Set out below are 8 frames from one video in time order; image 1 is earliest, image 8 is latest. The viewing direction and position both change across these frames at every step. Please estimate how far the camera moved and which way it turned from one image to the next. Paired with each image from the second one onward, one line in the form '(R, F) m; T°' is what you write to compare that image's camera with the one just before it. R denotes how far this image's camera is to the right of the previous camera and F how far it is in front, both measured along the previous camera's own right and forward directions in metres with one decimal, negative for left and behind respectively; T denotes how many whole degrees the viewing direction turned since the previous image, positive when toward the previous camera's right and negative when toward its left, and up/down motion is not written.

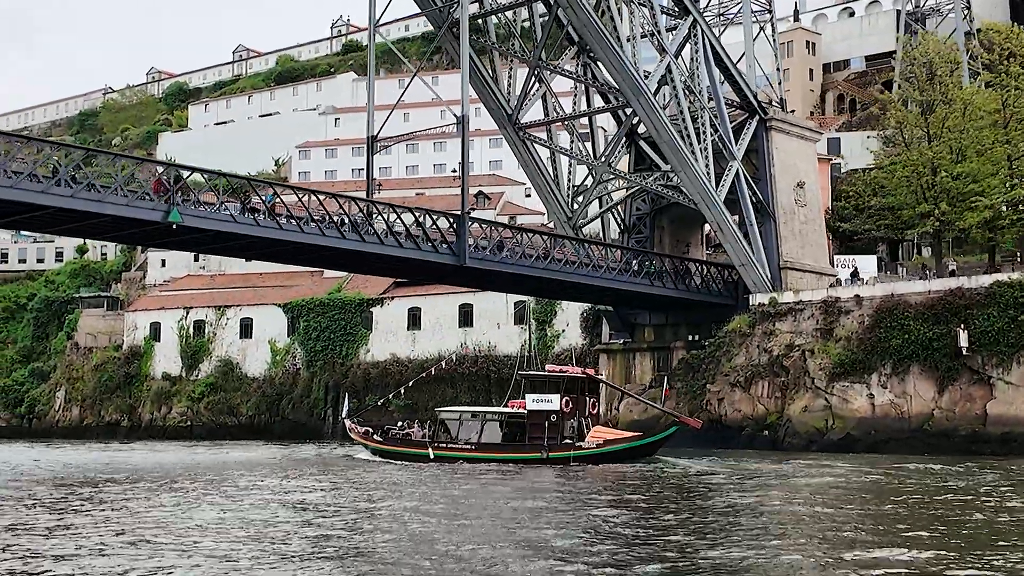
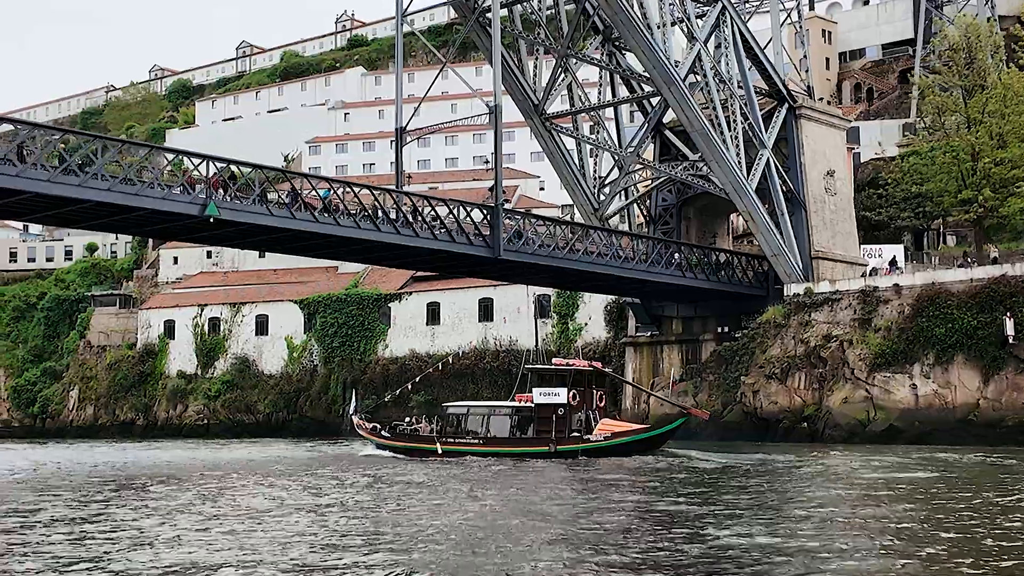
(-1.1, +0.5) m; 0°
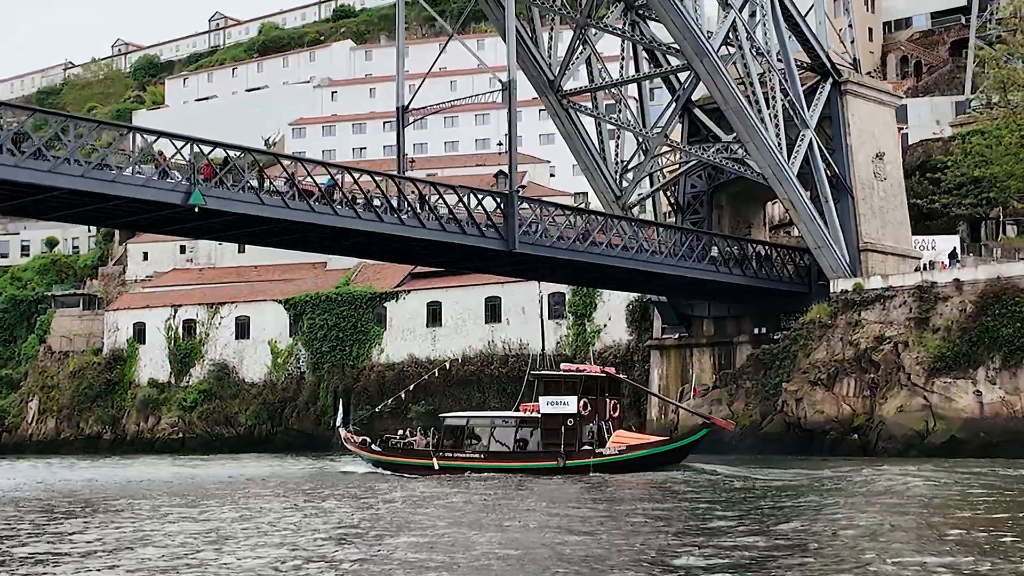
(-0.8, +4.4) m; +1°
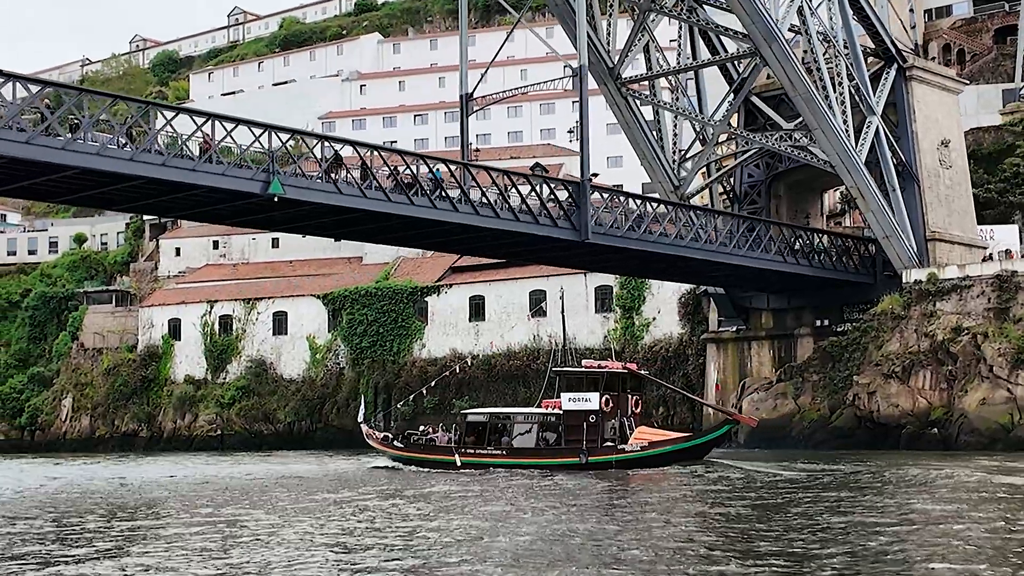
(-1.5, +0.7) m; 0°
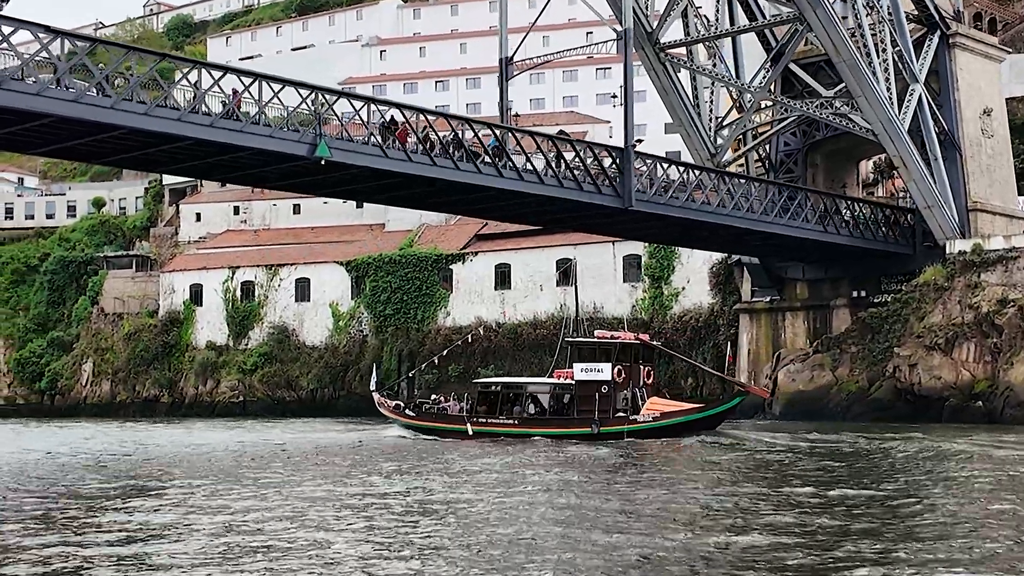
(-0.8, +0.4) m; 0°
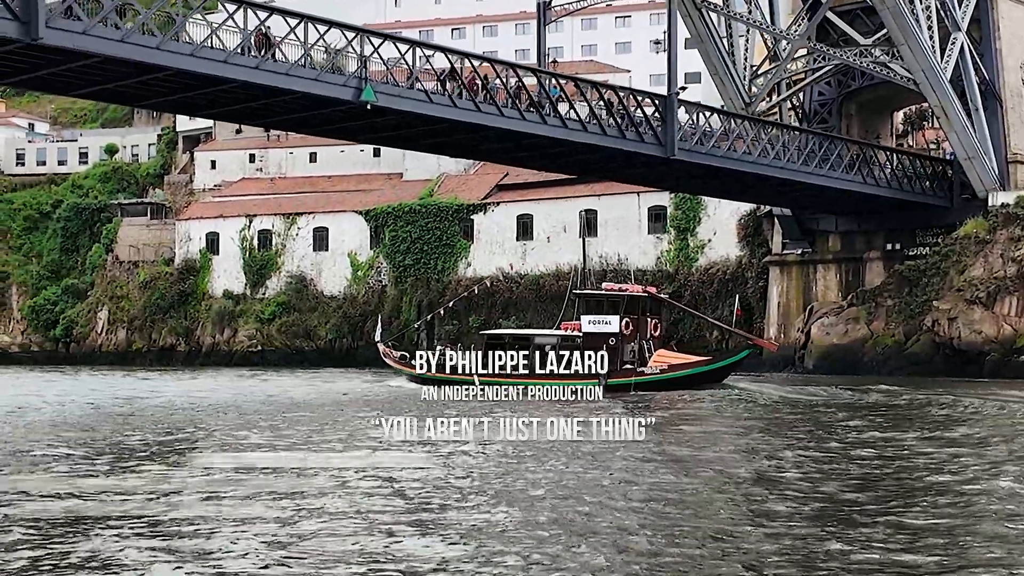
(-0.9, +0.4) m; 0°
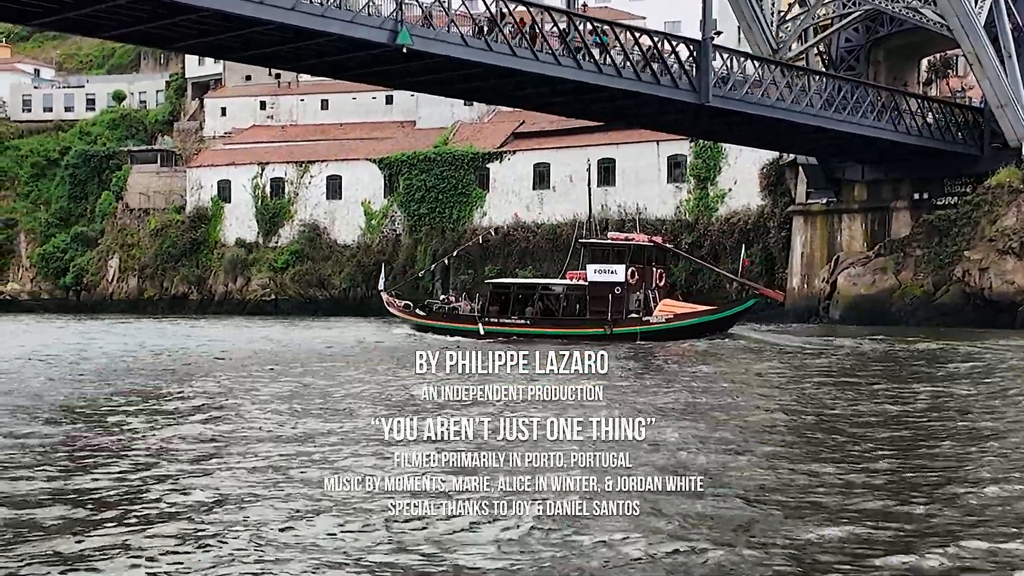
(-0.7, +0.4) m; 0°
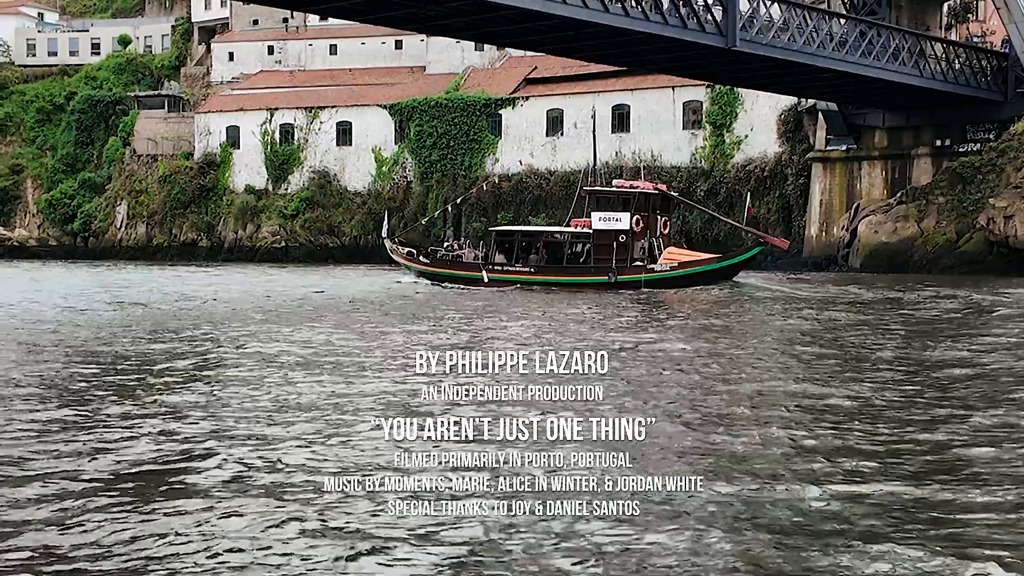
(-0.5, +0.3) m; 0°
